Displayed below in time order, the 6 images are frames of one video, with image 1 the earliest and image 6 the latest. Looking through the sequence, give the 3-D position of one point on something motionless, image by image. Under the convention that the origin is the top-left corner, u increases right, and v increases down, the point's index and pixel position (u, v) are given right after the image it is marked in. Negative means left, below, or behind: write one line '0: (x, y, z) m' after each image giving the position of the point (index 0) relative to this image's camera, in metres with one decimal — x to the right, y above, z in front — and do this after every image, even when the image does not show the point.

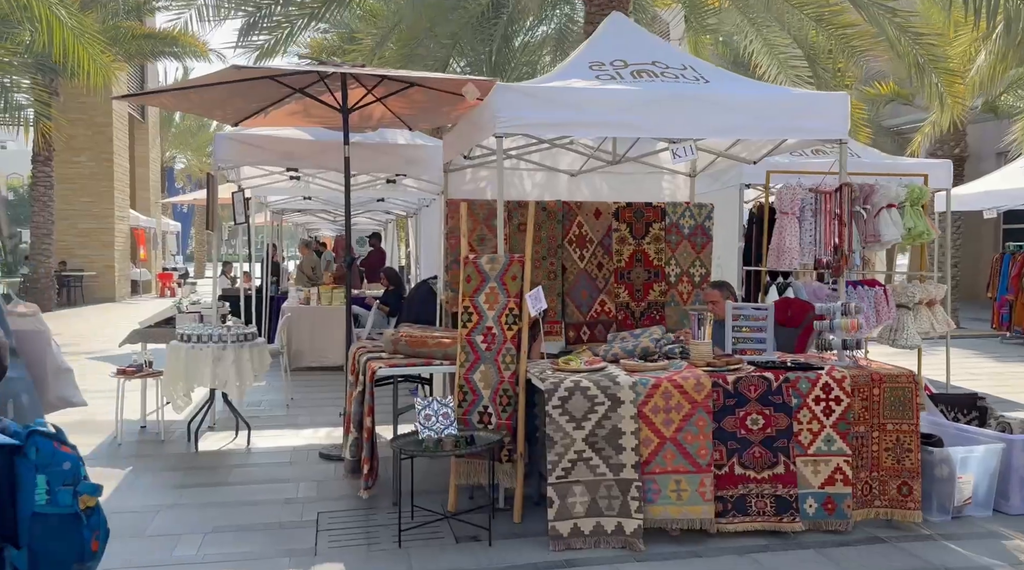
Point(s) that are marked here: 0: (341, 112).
0: (-1.2, +1.2, +6.2) m
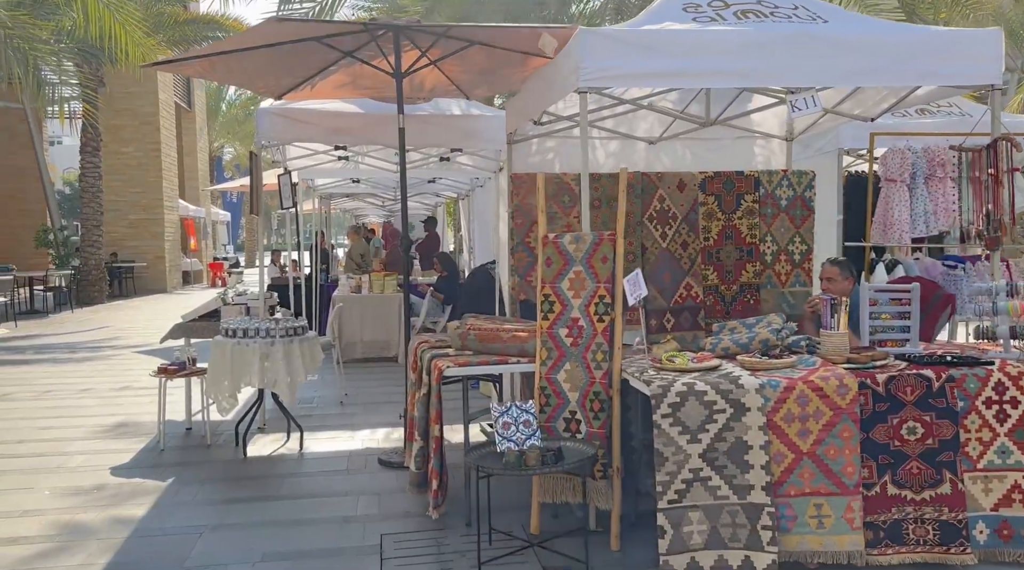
0: (-0.7, +1.3, +5.5) m
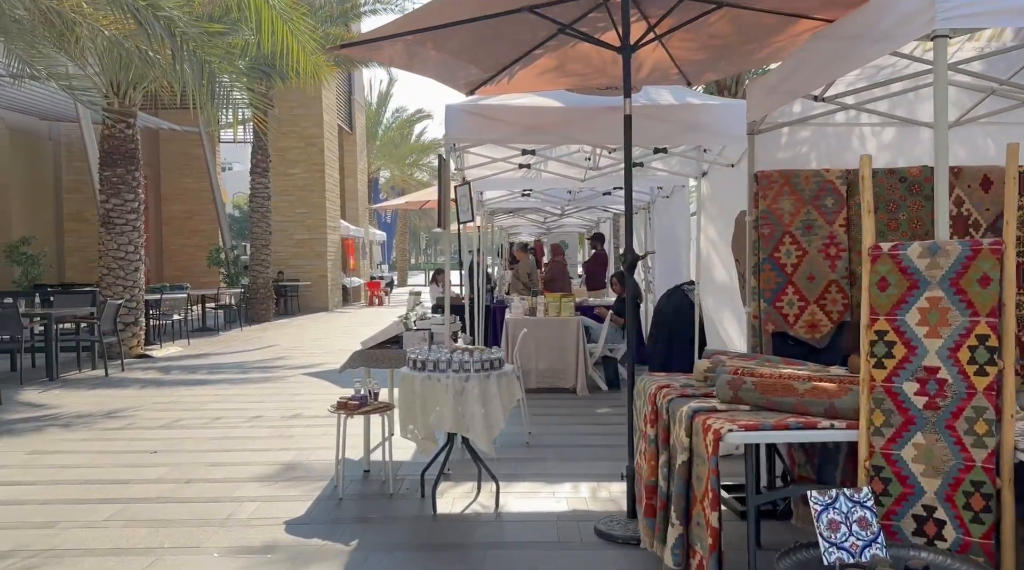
0: (+0.6, +1.2, +4.4) m
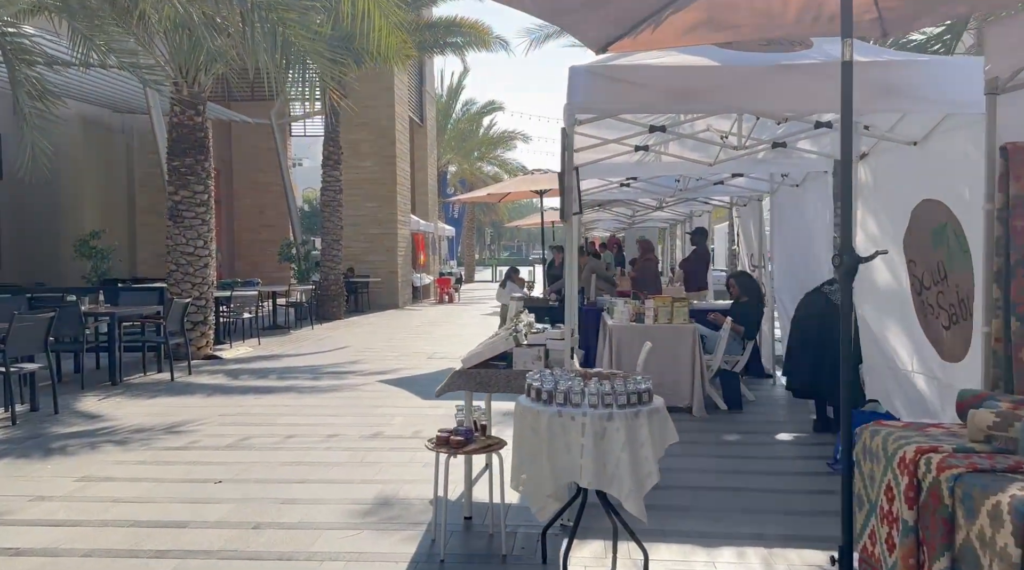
0: (+1.2, +1.1, +3.2) m
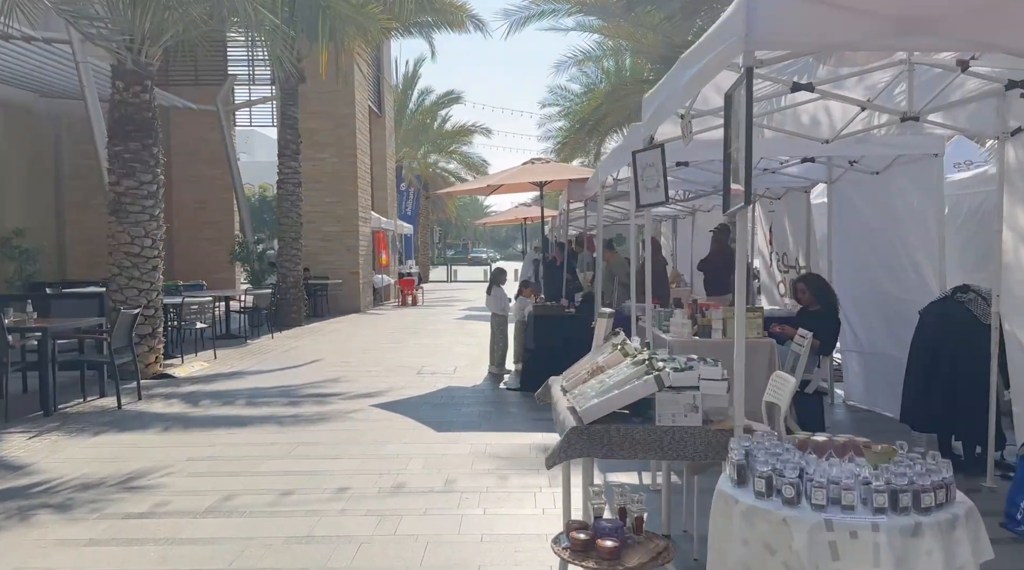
0: (+1.9, +1.1, +1.8) m
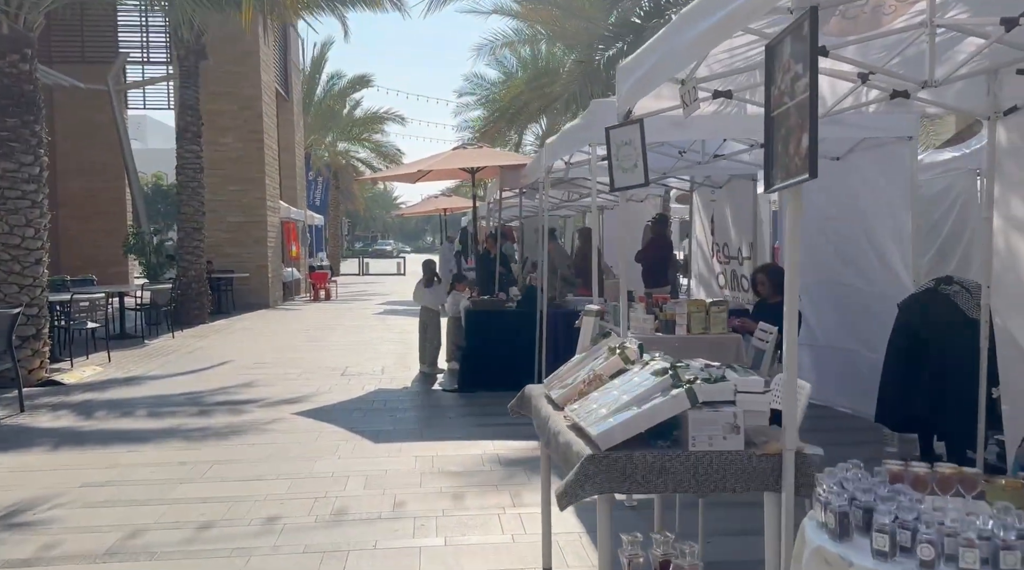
0: (+2.0, +1.1, +1.3) m
